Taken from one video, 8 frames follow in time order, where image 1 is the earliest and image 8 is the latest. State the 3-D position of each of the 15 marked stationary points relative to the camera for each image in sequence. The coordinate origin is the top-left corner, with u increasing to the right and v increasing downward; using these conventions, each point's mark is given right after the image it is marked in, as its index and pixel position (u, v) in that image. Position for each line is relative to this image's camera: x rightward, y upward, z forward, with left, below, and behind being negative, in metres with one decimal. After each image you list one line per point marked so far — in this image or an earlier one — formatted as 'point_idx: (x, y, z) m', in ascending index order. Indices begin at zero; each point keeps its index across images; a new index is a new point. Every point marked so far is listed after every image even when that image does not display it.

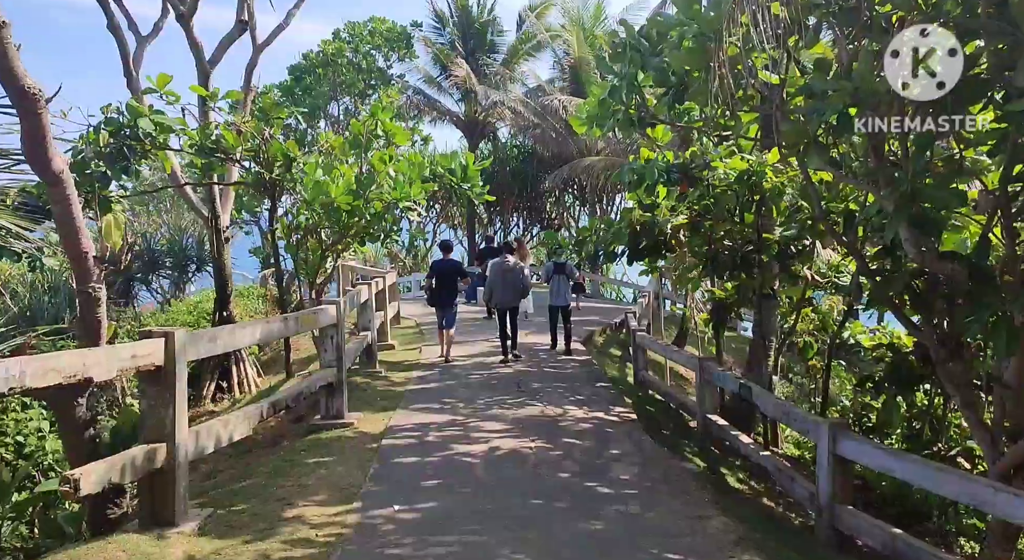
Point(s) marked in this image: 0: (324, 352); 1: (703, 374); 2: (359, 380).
0: (-1.4, -0.5, +6.0) m
1: (+1.7, -0.8, +7.1) m
2: (-1.5, -1.0, +7.7) m
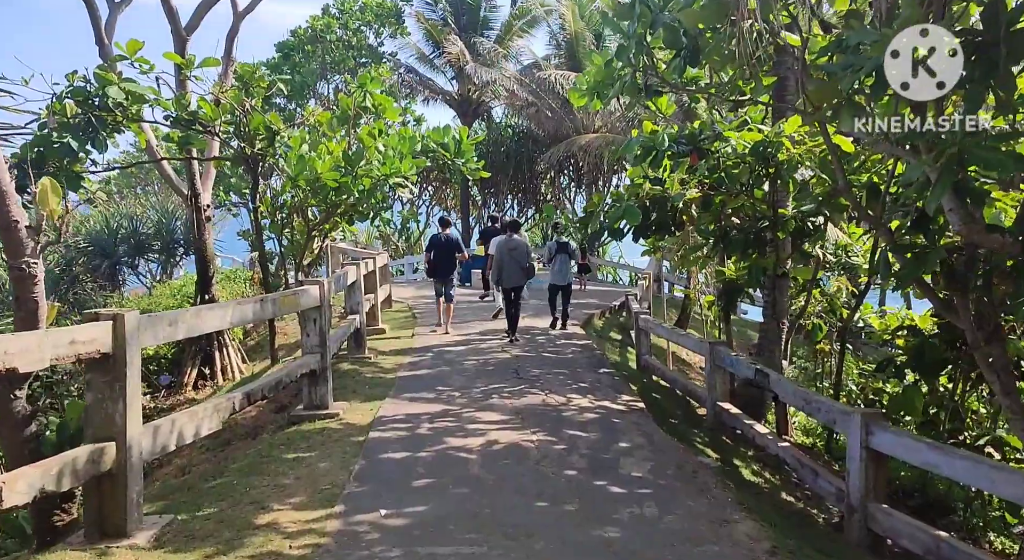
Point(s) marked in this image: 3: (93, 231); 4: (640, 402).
0: (-1.4, -0.4, +5.5) m
1: (+1.7, -0.7, +6.6) m
2: (-1.5, -0.8, +7.2) m
3: (-9.2, +1.1, +17.5) m
4: (+1.0, -0.9, +6.0) m
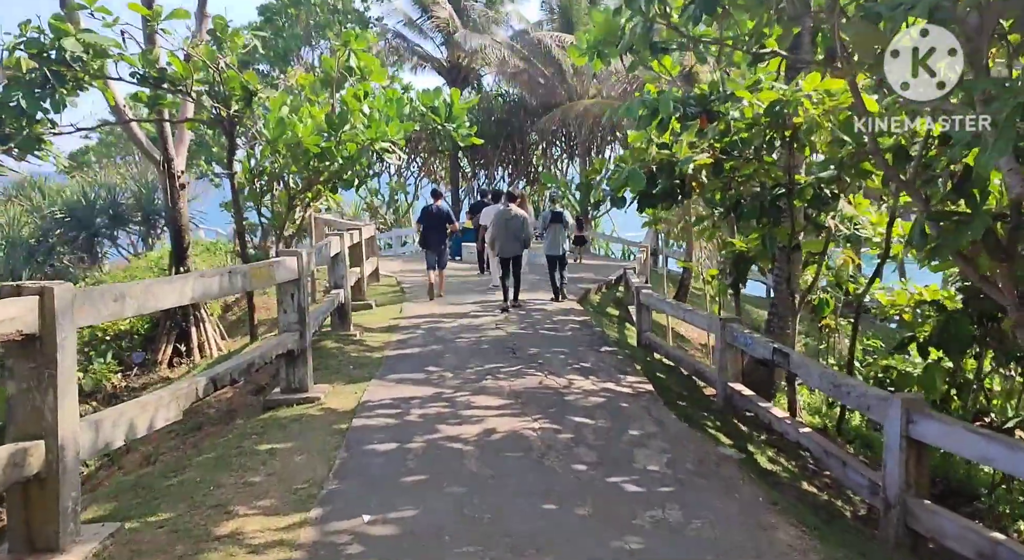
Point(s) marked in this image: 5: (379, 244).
0: (-1.5, -0.2, +5.0) m
1: (+1.7, -0.4, +6.2) m
2: (-1.5, -0.6, +6.7) m
3: (-9.4, +1.7, +16.9) m
4: (+0.9, -0.7, +5.5) m
5: (-3.3, +0.9, +19.8) m
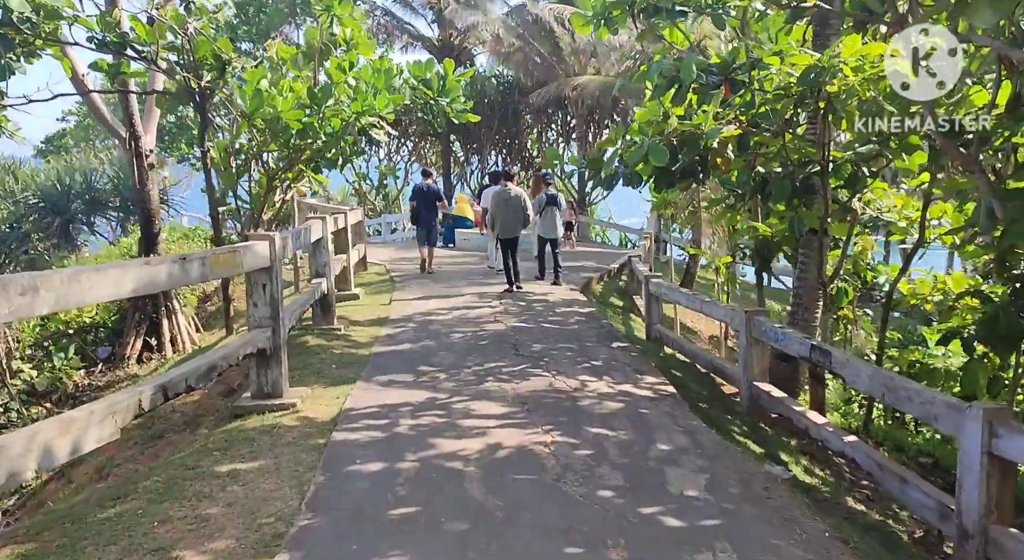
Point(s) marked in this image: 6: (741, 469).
0: (-1.4, -0.1, +4.3) m
1: (+1.7, -0.4, +5.6) m
2: (-1.5, -0.5, +6.1) m
3: (-9.5, +1.9, +16.1) m
4: (+1.0, -0.7, +4.9) m
5: (-3.5, +1.2, +19.1) m
6: (+1.0, -0.8, +3.5) m
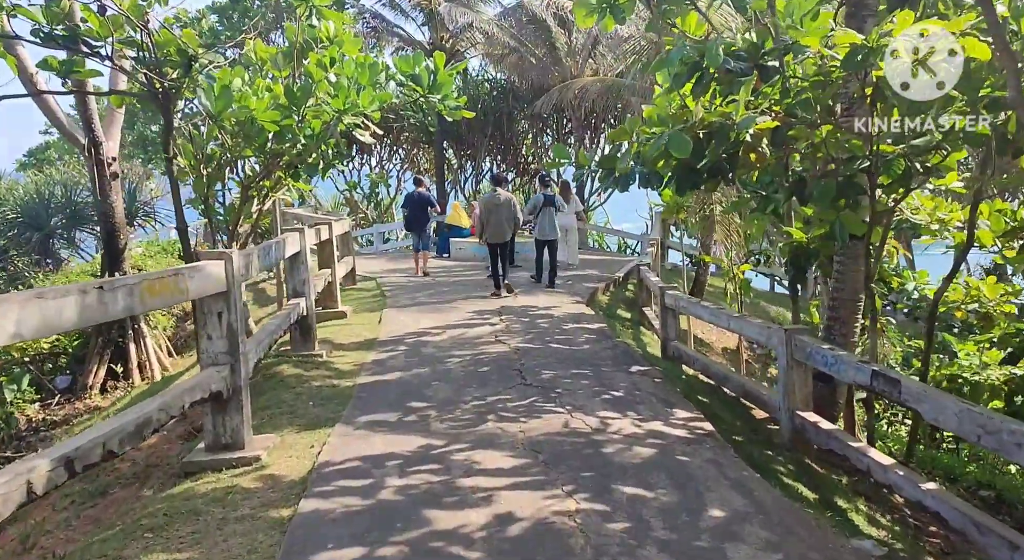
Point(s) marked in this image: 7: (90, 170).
0: (-1.4, -0.3, +3.6) m
1: (+1.7, -0.4, +4.8) m
2: (-1.5, -0.6, +5.3) m
3: (-9.6, +1.6, +15.3) m
4: (+1.0, -0.7, +4.1) m
5: (-3.5, +0.9, +18.3) m
6: (+1.1, -0.9, +2.7) m
7: (-4.0, +1.0, +7.4) m
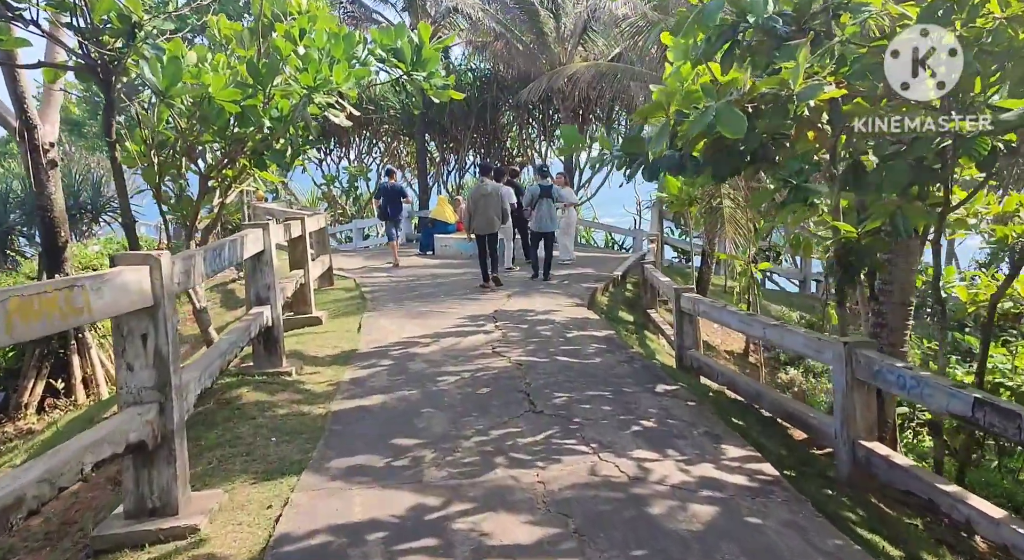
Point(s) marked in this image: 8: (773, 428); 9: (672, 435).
0: (-1.3, -0.3, +2.7) m
1: (+1.7, -0.5, +4.0) m
2: (-1.5, -0.6, +4.4) m
3: (-9.8, +1.5, +14.2) m
4: (+1.1, -0.8, +3.3) m
5: (-3.8, +0.9, +17.4) m
6: (+1.2, -0.9, +1.9) m
7: (-4.0, +1.0, +6.5) m
8: (+1.6, -0.9, +5.0) m
9: (+0.7, -0.7, +3.6) m
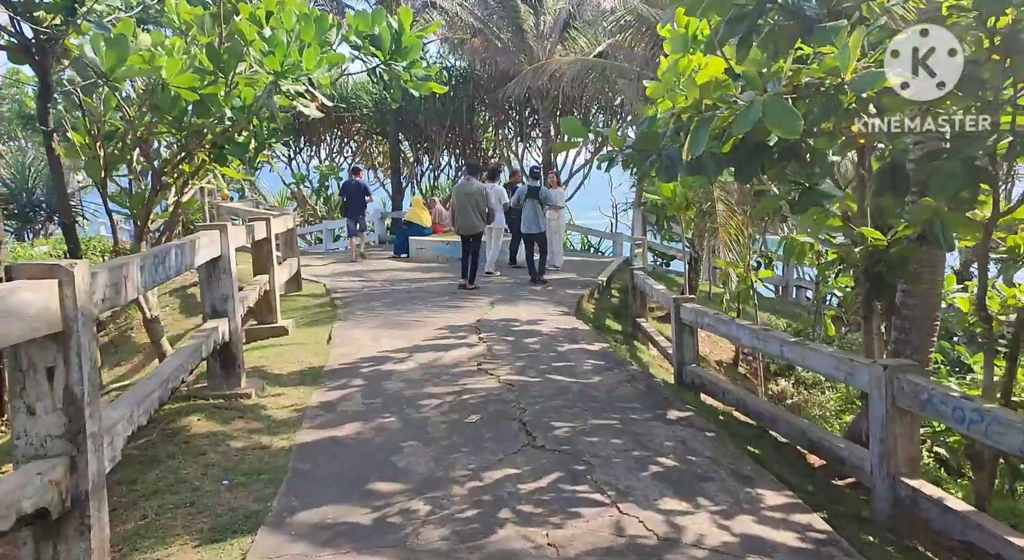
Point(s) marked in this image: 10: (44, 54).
0: (-1.3, -0.4, +2.1) m
1: (+1.7, -0.5, +3.5) m
2: (-1.5, -0.7, +3.8) m
3: (-10.2, +1.5, +13.3) m
4: (+1.1, -0.8, +2.8) m
5: (-4.3, +0.9, +16.7) m
6: (+1.2, -1.0, +1.4) m
7: (-4.1, +1.0, +5.8) m
8: (+1.6, -1.0, +4.5) m
9: (+0.7, -0.8, +3.1) m
10: (-2.9, +1.5, +5.0) m
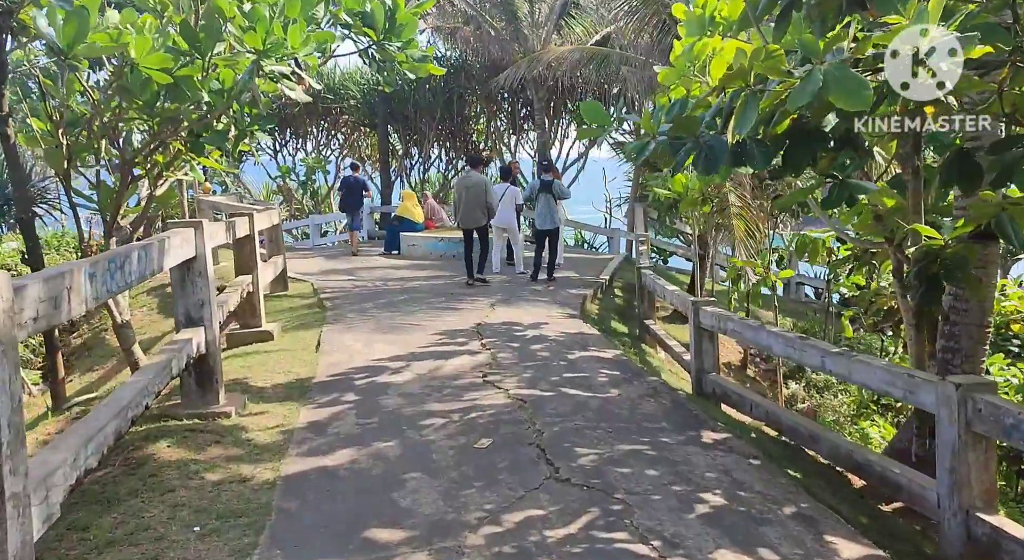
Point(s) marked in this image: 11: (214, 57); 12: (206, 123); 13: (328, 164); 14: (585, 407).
0: (-1.2, -0.4, +1.6) m
1: (+1.8, -0.6, +3.1) m
2: (-1.4, -0.7, +3.3) m
3: (-10.2, +1.6, +12.6) m
4: (+1.2, -0.9, +2.4) m
5: (-4.5, +0.9, +16.1) m
6: (+1.3, -1.0, +1.0) m
7: (-4.1, +1.0, +5.3) m
8: (+1.6, -1.0, +4.0) m
9: (+0.8, -0.8, +2.6) m
10: (-2.9, +1.5, +4.5) m
11: (-1.8, +1.4, +4.8) m
12: (-2.0, +1.0, +5.3) m
13: (-4.6, +2.9, +19.6) m
14: (+0.4, -0.6, +4.0) m
